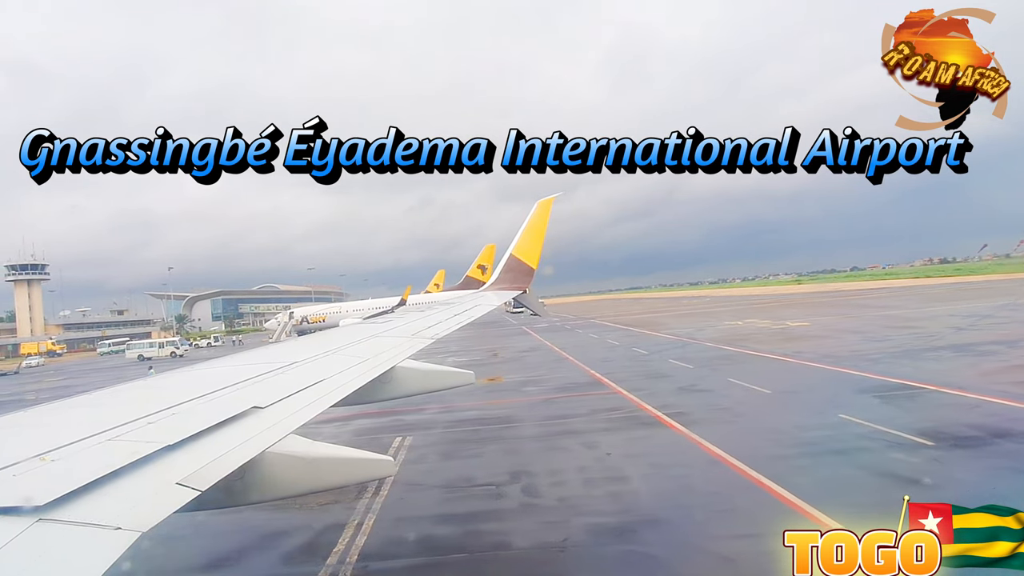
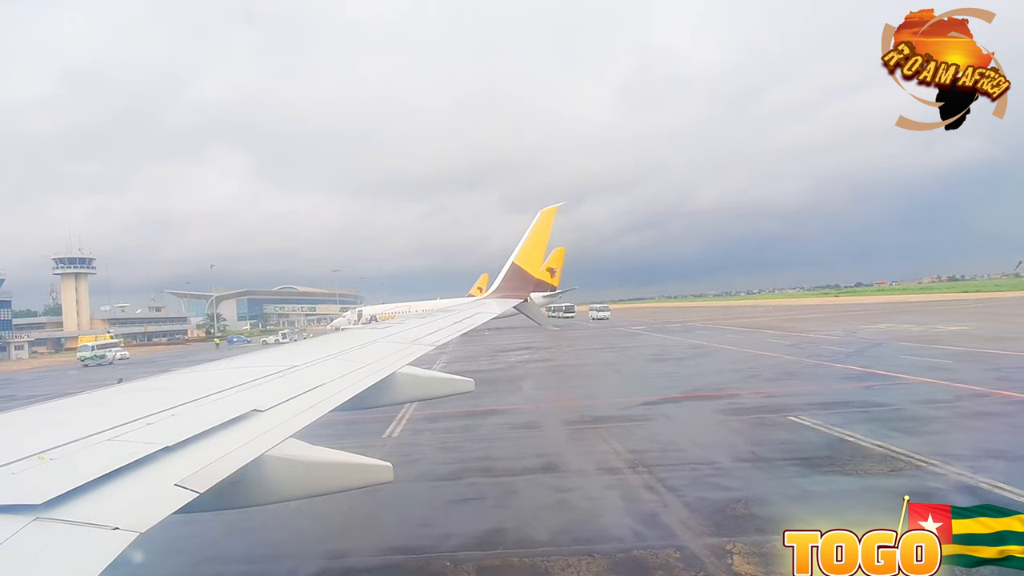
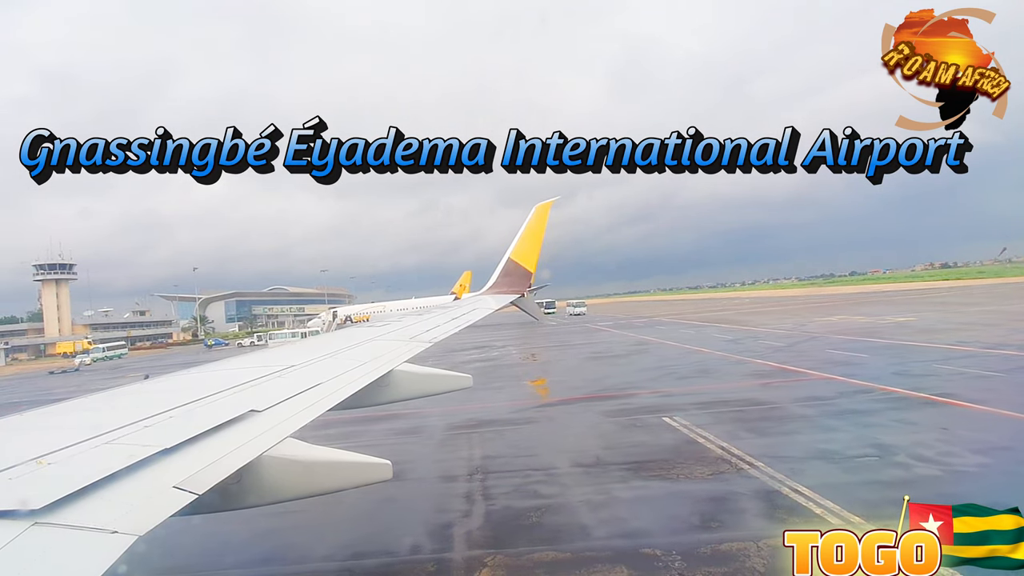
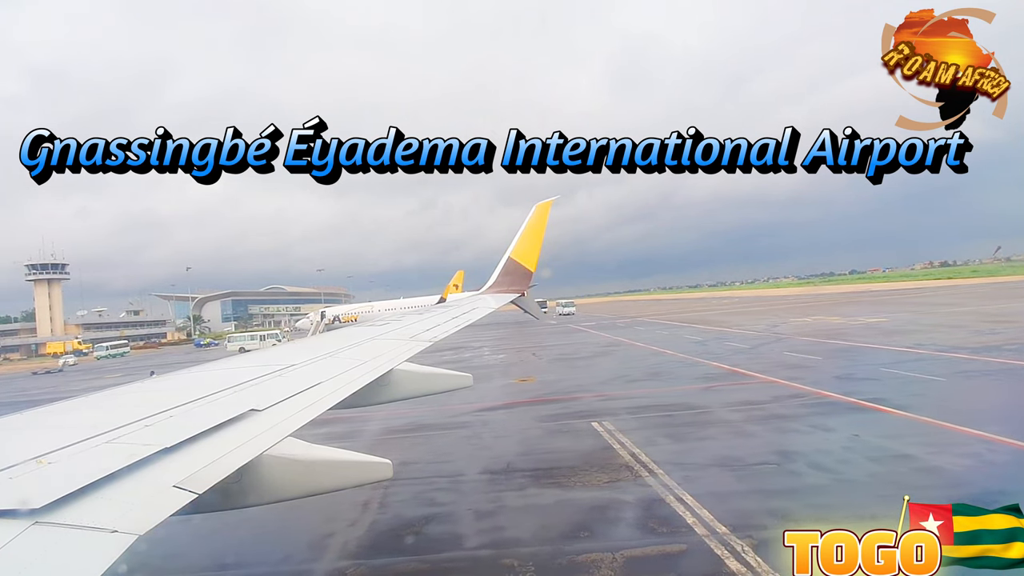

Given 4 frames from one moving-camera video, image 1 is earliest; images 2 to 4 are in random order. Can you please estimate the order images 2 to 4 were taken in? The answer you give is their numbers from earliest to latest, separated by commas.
4, 3, 2
